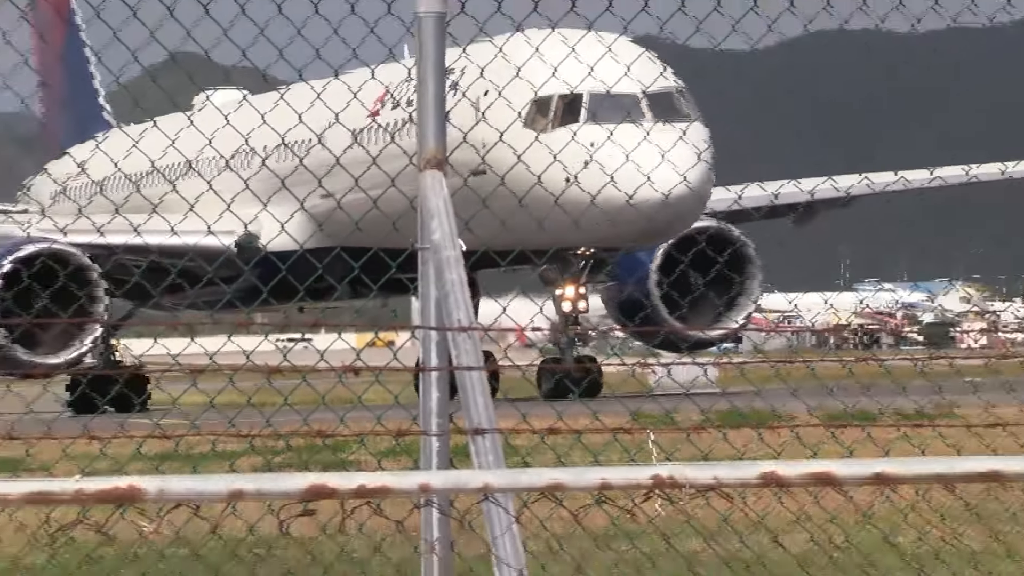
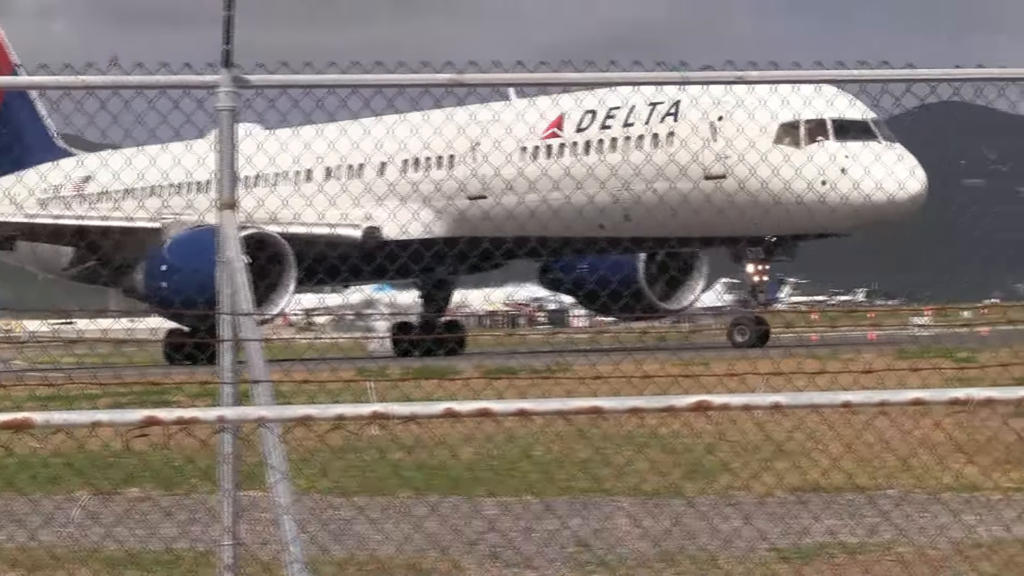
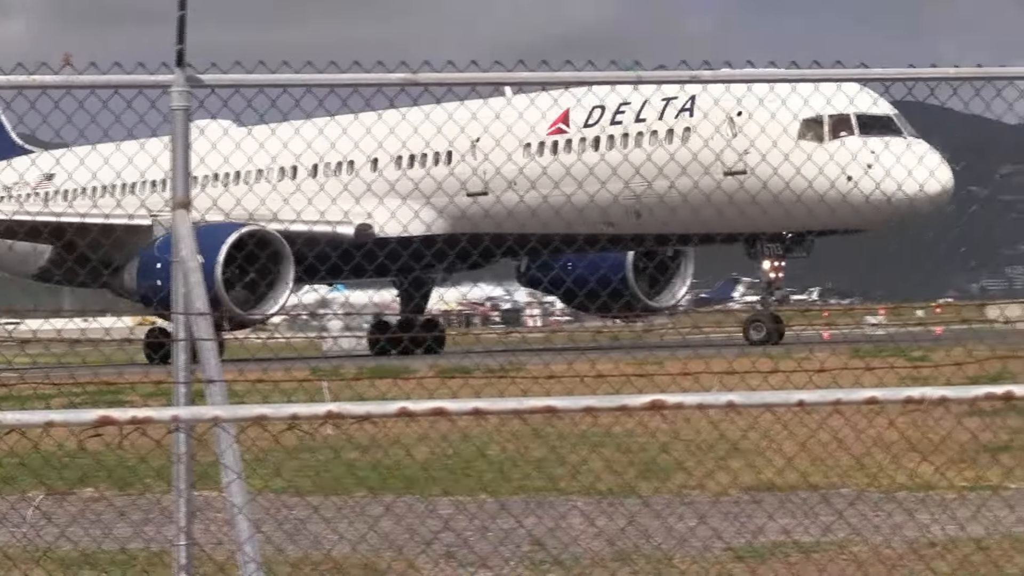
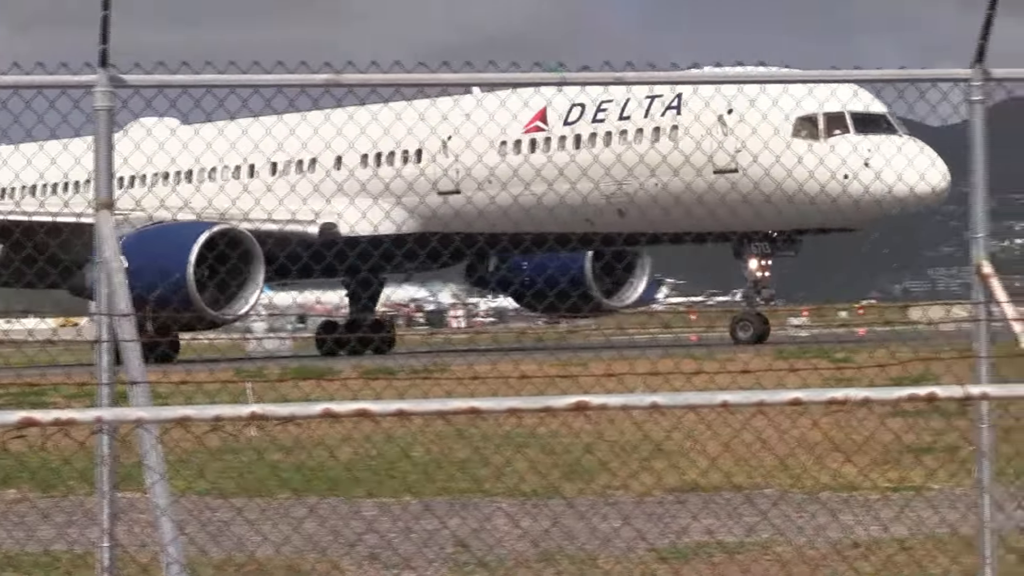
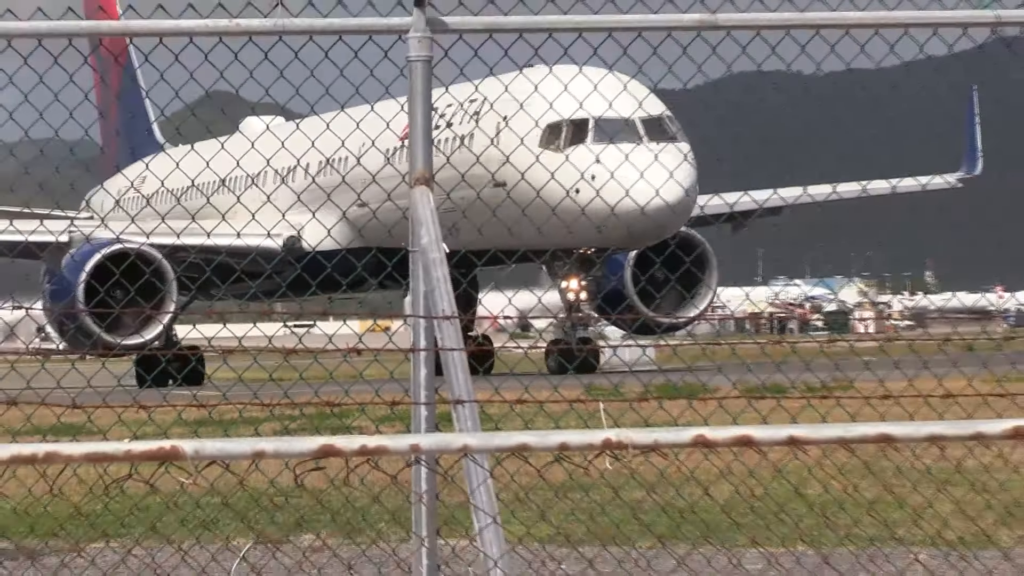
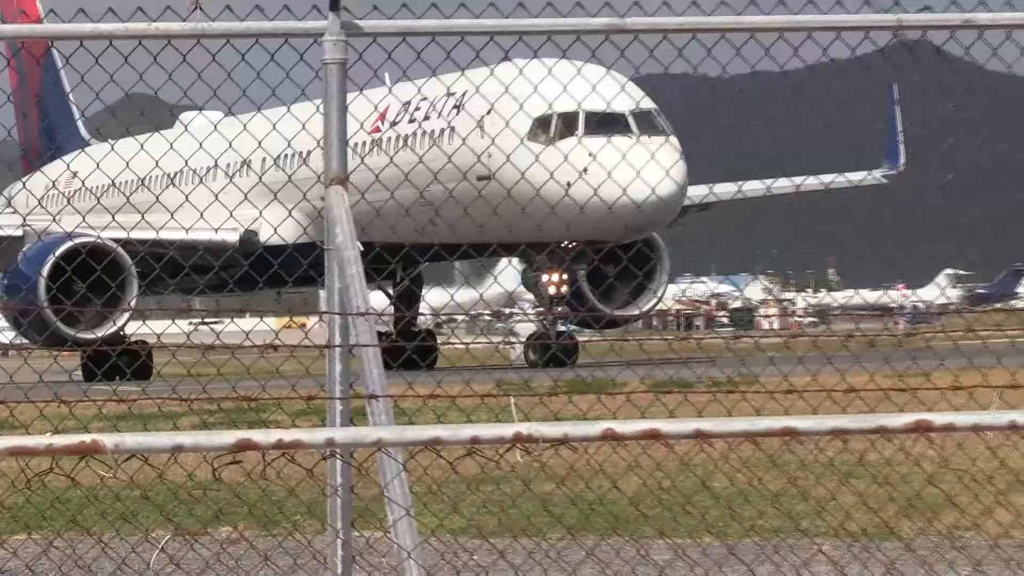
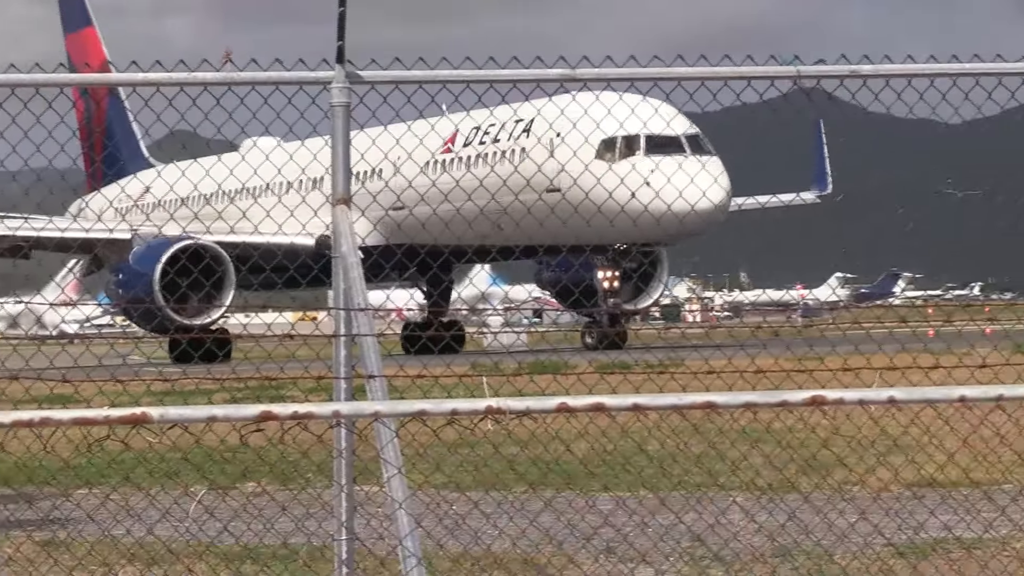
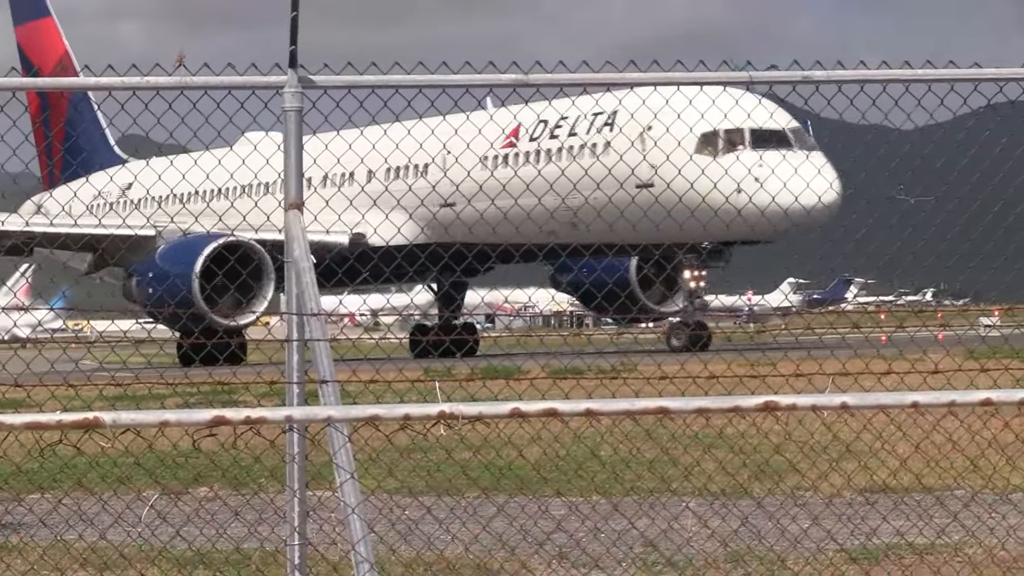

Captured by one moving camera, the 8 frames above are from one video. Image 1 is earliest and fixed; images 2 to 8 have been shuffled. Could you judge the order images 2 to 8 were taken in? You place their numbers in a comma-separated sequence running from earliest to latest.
5, 6, 7, 8, 2, 3, 4
